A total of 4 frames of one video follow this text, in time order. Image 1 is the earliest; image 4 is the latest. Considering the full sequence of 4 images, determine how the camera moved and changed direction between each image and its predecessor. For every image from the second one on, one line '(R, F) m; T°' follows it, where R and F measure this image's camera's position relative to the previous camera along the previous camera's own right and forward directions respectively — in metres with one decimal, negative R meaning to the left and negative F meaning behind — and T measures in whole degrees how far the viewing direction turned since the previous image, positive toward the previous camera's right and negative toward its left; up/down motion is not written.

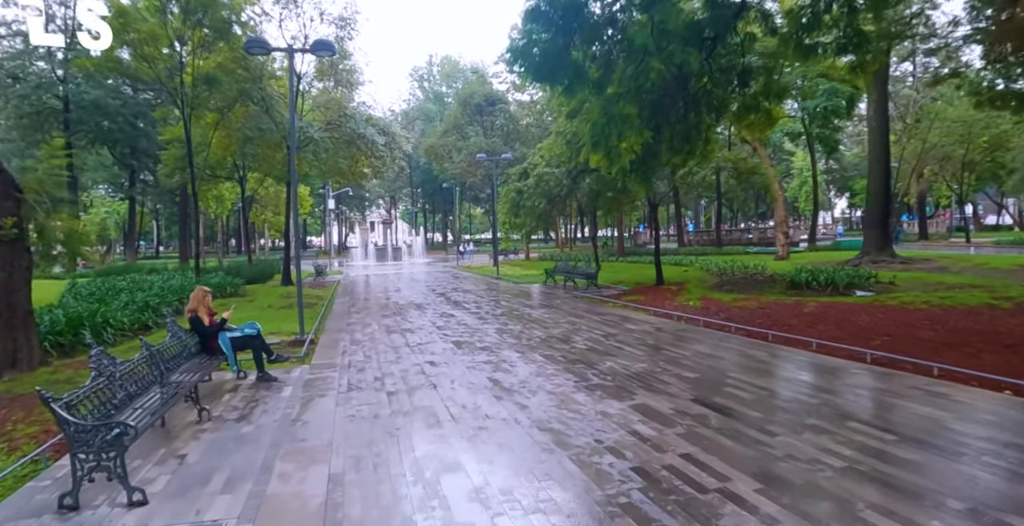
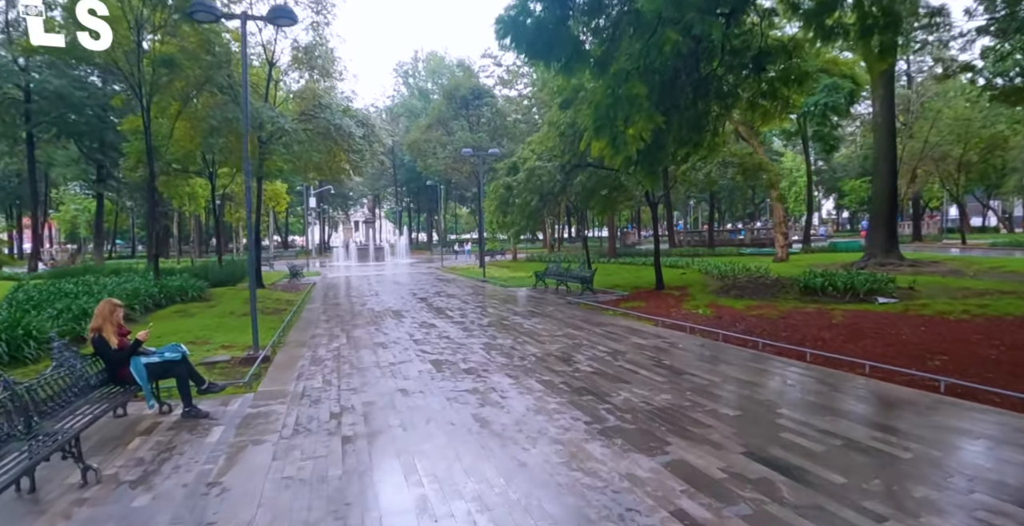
(-0.1, +1.5) m; +1°
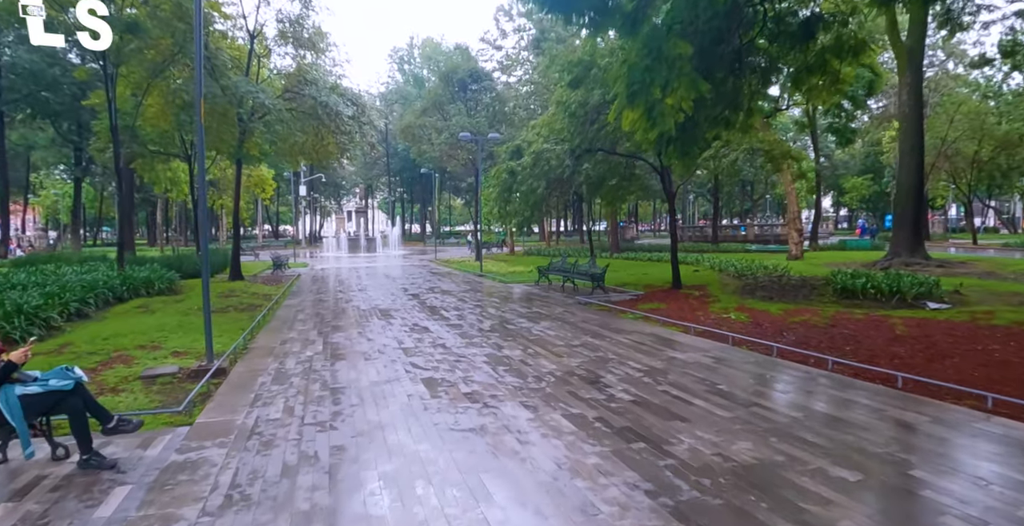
(-0.3, +1.7) m; +1°
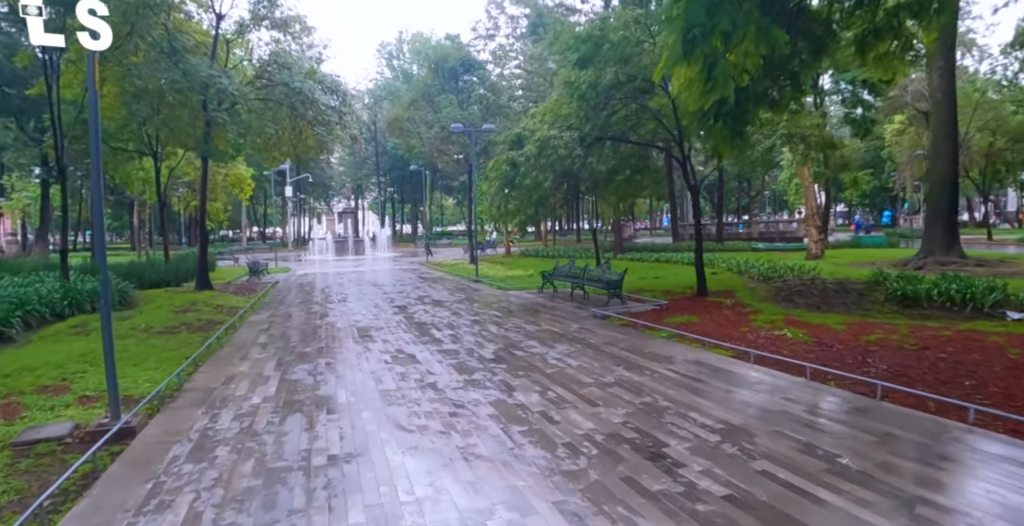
(-0.2, +2.0) m; +1°
